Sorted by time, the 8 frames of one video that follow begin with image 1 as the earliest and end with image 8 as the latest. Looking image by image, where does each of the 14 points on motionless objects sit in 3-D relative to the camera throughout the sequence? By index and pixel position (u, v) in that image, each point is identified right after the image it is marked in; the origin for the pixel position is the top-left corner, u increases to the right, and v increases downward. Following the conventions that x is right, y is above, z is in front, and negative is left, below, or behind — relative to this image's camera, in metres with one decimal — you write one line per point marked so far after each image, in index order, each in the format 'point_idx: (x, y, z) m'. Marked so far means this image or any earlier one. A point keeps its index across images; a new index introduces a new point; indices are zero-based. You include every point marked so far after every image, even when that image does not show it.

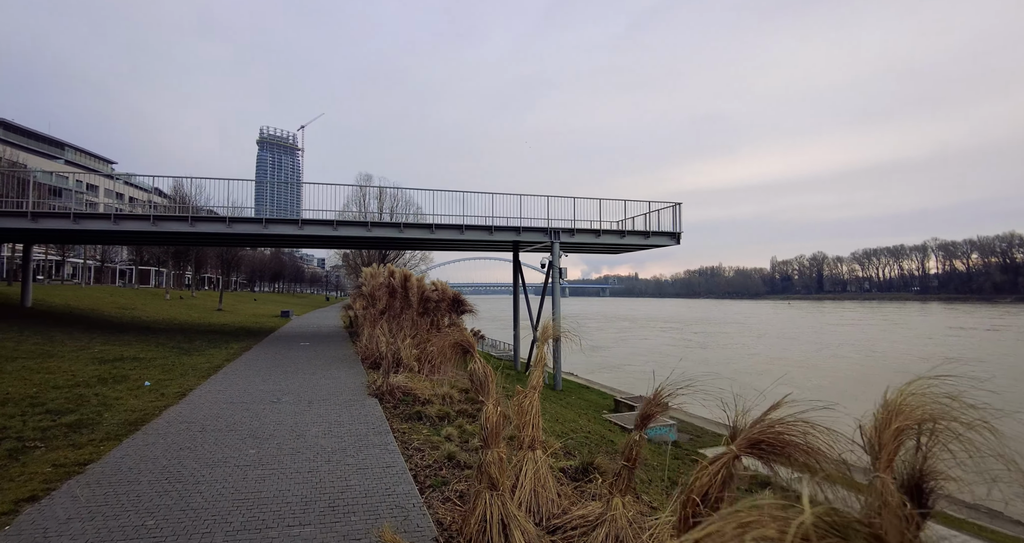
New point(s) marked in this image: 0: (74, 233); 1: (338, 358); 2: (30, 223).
0: (-15.2, +1.3, +16.1) m
1: (-4.6, -2.3, +12.6) m
2: (-15.3, +1.5, +14.7) m
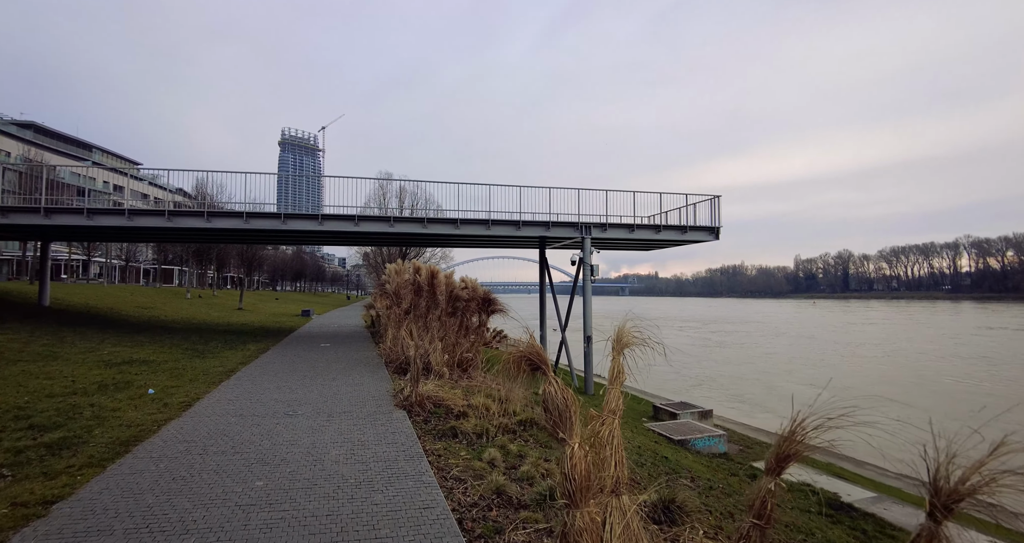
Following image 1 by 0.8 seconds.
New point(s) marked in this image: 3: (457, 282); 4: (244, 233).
0: (-14.1, +1.4, +15.5) m
1: (-3.7, -2.2, +11.6) m
2: (-14.3, +1.6, +14.2) m
3: (-1.3, -0.3, +11.4) m
4: (-9.8, +1.4, +17.3) m
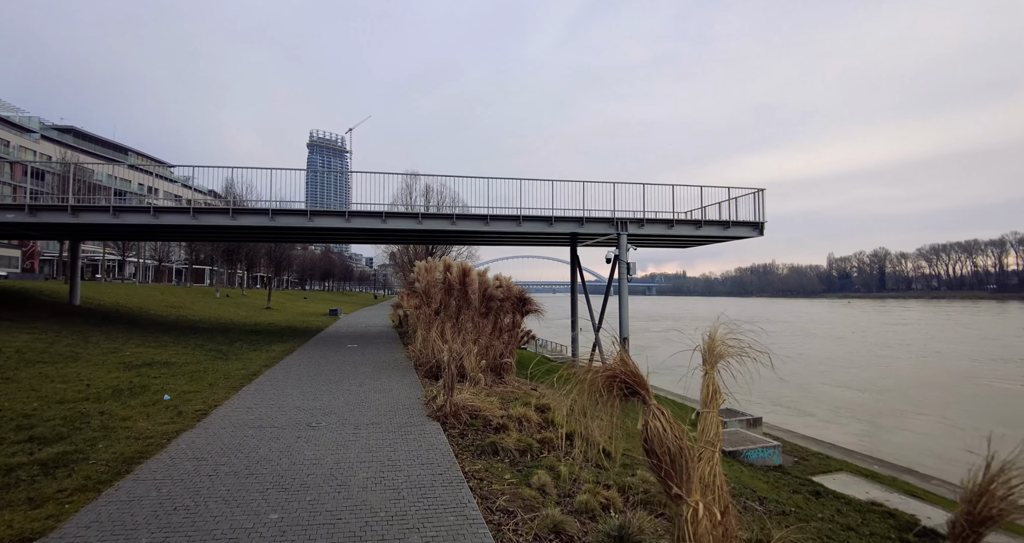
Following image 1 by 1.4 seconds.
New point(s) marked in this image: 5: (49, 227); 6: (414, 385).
0: (-13.1, +1.4, +15.3) m
1: (-2.8, -2.1, +10.9) m
2: (-13.3, +1.6, +14.0) m
3: (-0.5, -0.2, +10.6) m
4: (-8.7, +1.5, +16.9) m
5: (-14.7, +1.4, +14.7) m
6: (-1.8, -2.1, +8.7) m
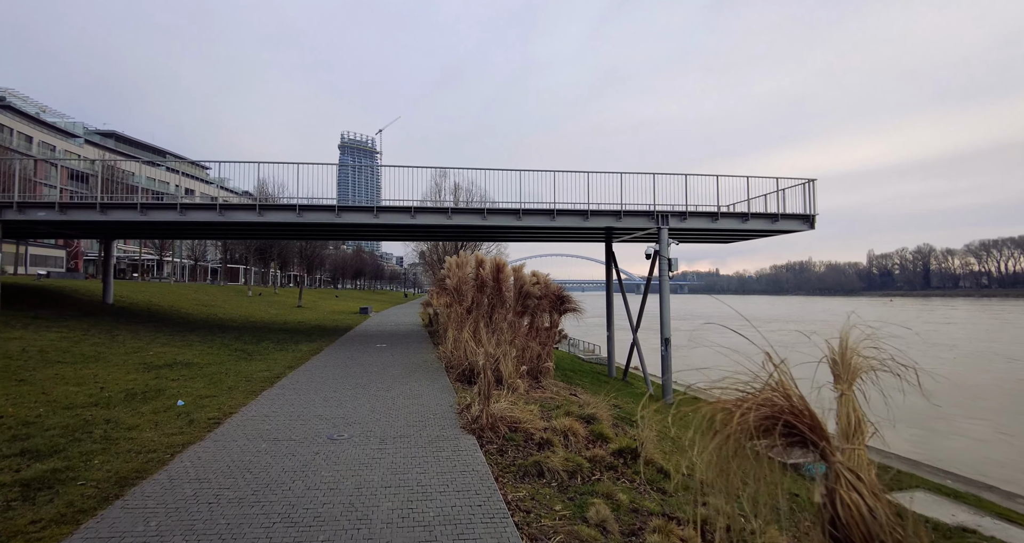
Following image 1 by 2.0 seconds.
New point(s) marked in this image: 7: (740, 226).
0: (-12.0, +1.5, +15.2) m
1: (-2.0, -2.1, +10.2) m
2: (-12.3, +1.7, +13.9) m
3: (+0.3, -0.1, +9.7) m
4: (-7.5, +1.6, +16.5) m
5: (-13.7, +1.4, +14.7) m
6: (-1.1, -2.0, +7.9) m
7: (+9.5, +1.9, +19.6) m
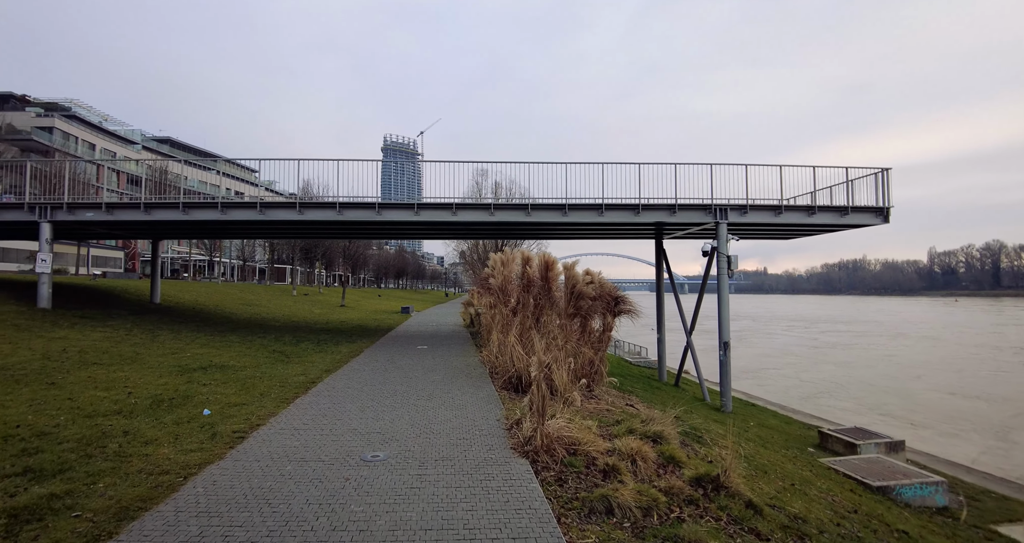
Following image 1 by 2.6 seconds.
0: (-10.6, +1.5, +15.2) m
1: (-1.0, -2.0, +9.4) m
2: (-11.0, +1.7, +13.9) m
3: (+1.3, 0.0, +8.8) m
4: (-6.0, +1.6, +16.2) m
5: (-12.3, +1.4, +14.9) m
6: (-0.3, -2.0, +7.1) m
7: (+11.2, +2.0, +17.9) m
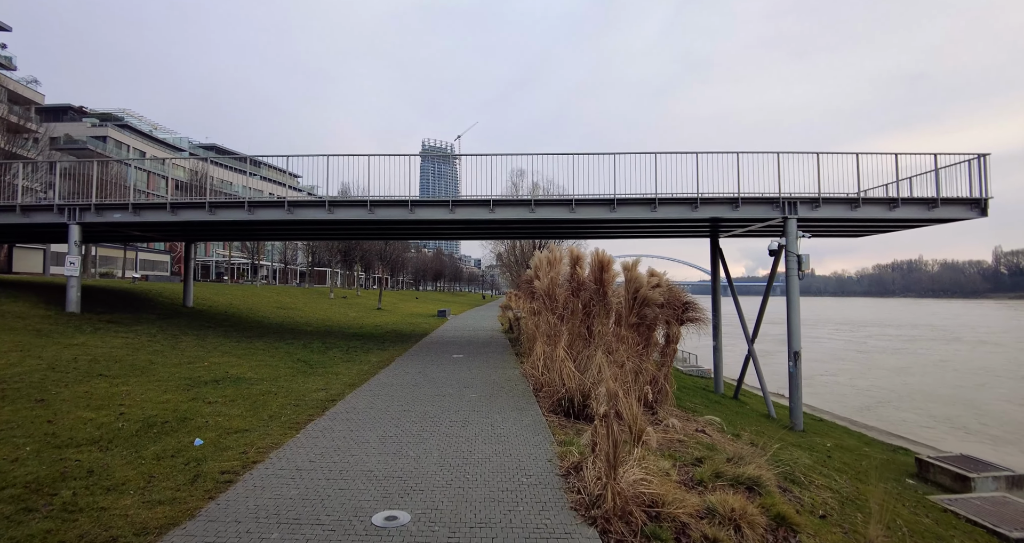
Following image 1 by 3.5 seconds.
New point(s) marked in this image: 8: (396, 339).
0: (-9.3, +1.4, +14.7) m
1: (-0.2, -2.0, +8.1) m
2: (-9.8, +1.6, +13.4) m
3: (+2.0, 0.0, +7.3) m
4: (-4.7, +1.5, +15.3) m
5: (-11.0, +1.4, +14.5) m
6: (+0.3, -2.0, +5.8) m
7: (+12.6, +2.0, +15.7) m
8: (-3.8, -2.3, +15.4) m
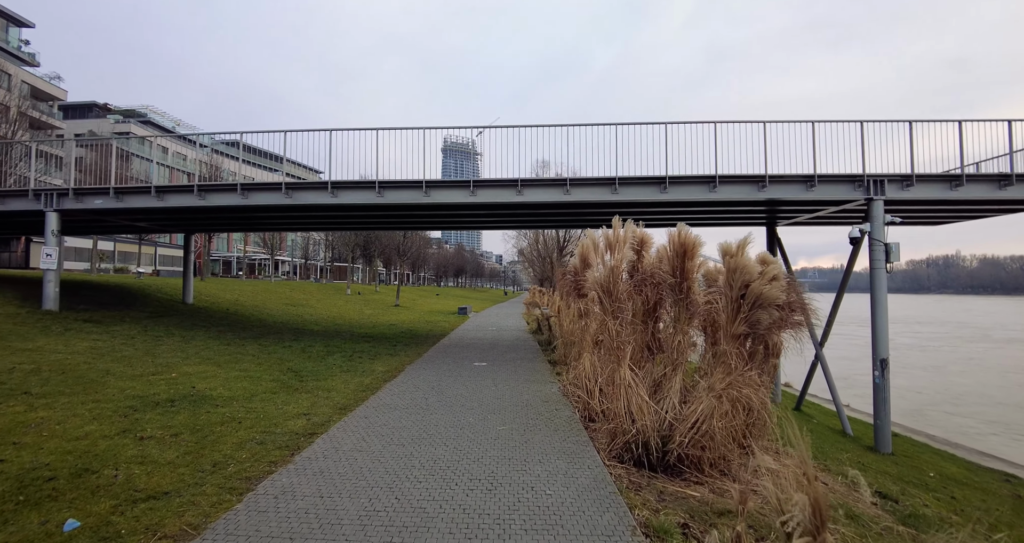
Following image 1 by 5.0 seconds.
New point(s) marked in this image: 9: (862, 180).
0: (-8.4, +1.6, +13.1) m
1: (+0.3, -1.9, +6.1) m
2: (-9.0, +1.8, +11.8) m
3: (+2.5, +0.1, +5.2) m
4: (-3.8, +1.7, +13.4) m
5: (-10.2, +1.5, +12.9) m
6: (+0.8, -1.9, +3.8) m
7: (+13.5, +2.2, +13.0) m
8: (-2.9, -2.1, +13.5) m
9: (+9.5, +2.5, +12.5) m
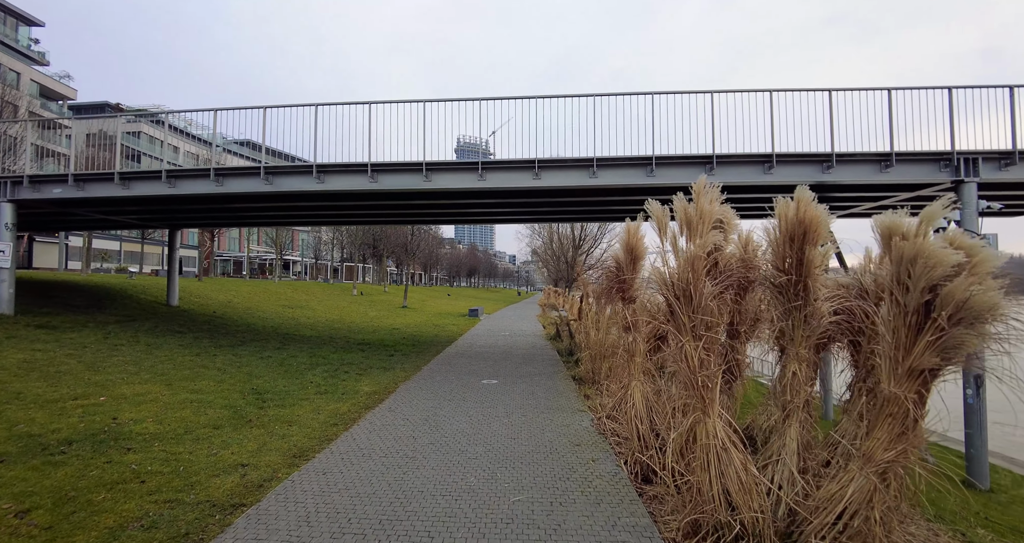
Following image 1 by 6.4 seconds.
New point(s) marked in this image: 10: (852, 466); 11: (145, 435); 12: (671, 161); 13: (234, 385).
0: (-8.0, +1.7, +11.5) m
1: (+0.5, -1.8, +4.3) m
2: (-8.6, +1.8, +10.4) m
3: (+2.7, +0.2, +3.3) m
4: (-3.3, +1.8, +11.8) m
5: (-9.8, +1.6, +11.5) m
6: (+0.9, -1.8, +1.9) m
7: (+13.9, +2.3, +10.7) m
8: (-2.5, -2.0, +11.8) m
9: (+9.9, +2.6, +10.4) m
10: (+2.1, -1.2, +2.8) m
11: (-3.9, -1.7, +5.0) m
12: (+3.5, +2.4, +10.3) m
13: (-4.2, -1.7, +7.2) m
